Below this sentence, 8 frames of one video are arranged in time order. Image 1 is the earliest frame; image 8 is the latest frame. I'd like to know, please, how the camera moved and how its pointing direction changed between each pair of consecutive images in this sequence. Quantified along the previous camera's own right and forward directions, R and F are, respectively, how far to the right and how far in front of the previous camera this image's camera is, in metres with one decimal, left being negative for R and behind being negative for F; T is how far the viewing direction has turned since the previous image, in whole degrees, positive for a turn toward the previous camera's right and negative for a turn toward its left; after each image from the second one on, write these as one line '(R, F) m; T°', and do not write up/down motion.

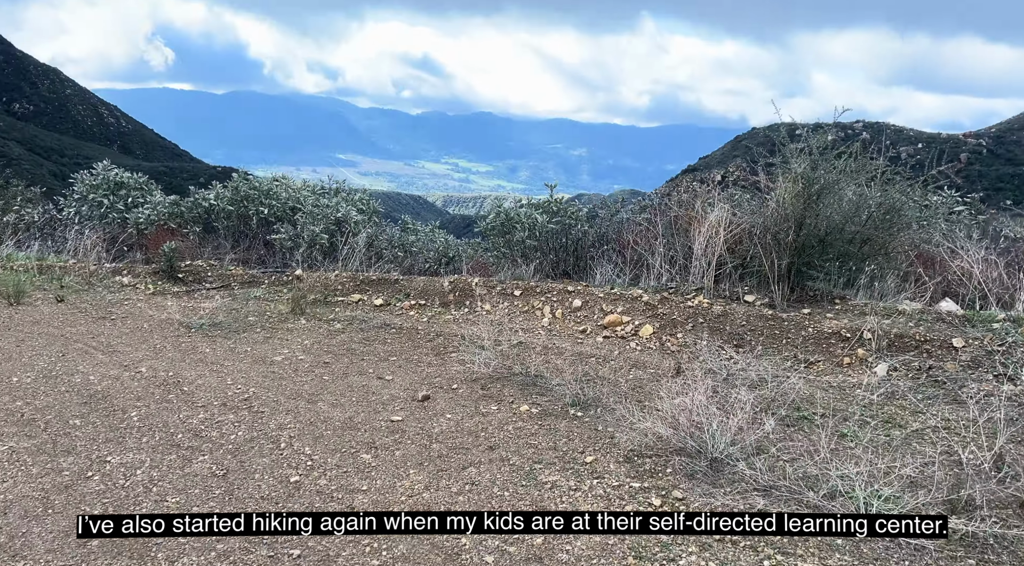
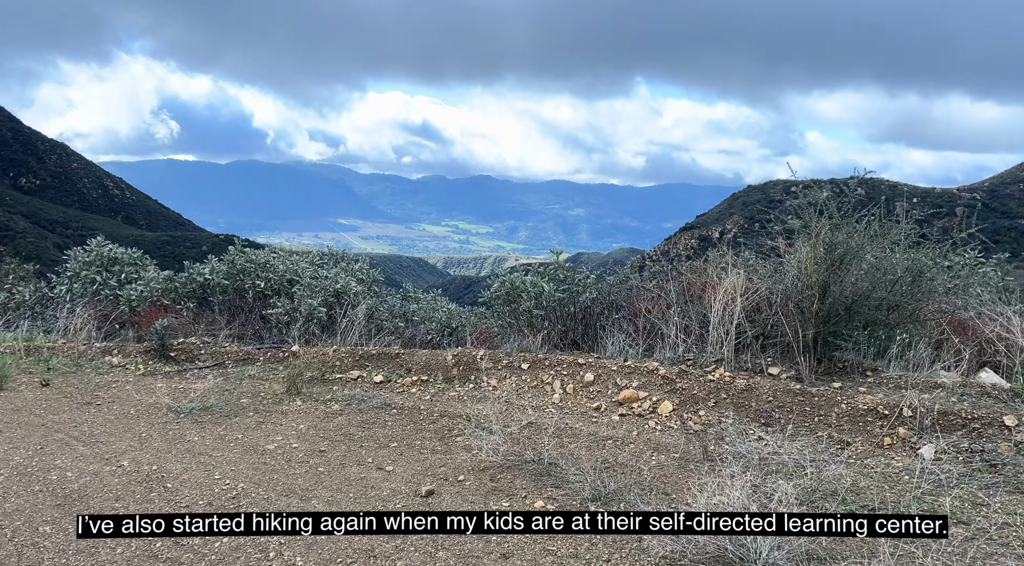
(0.0, +0.4) m; 0°
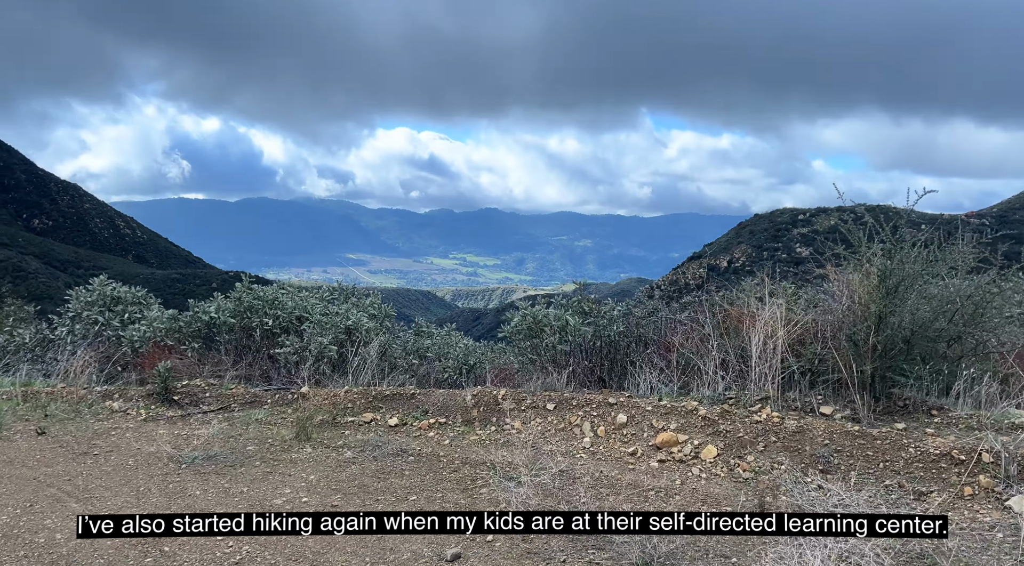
(-0.1, +0.5) m; -1°
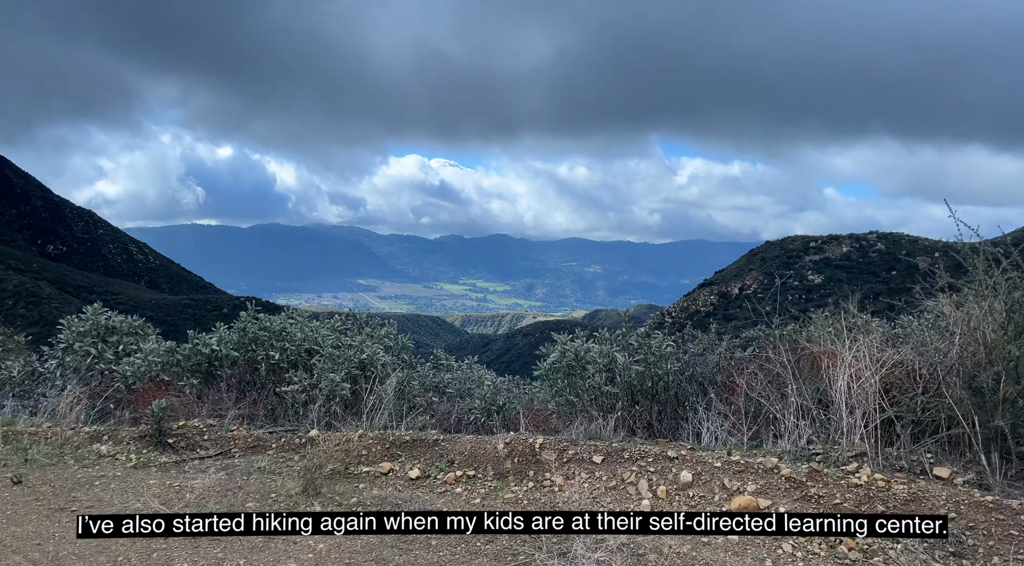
(-0.3, +1.0) m; -1°
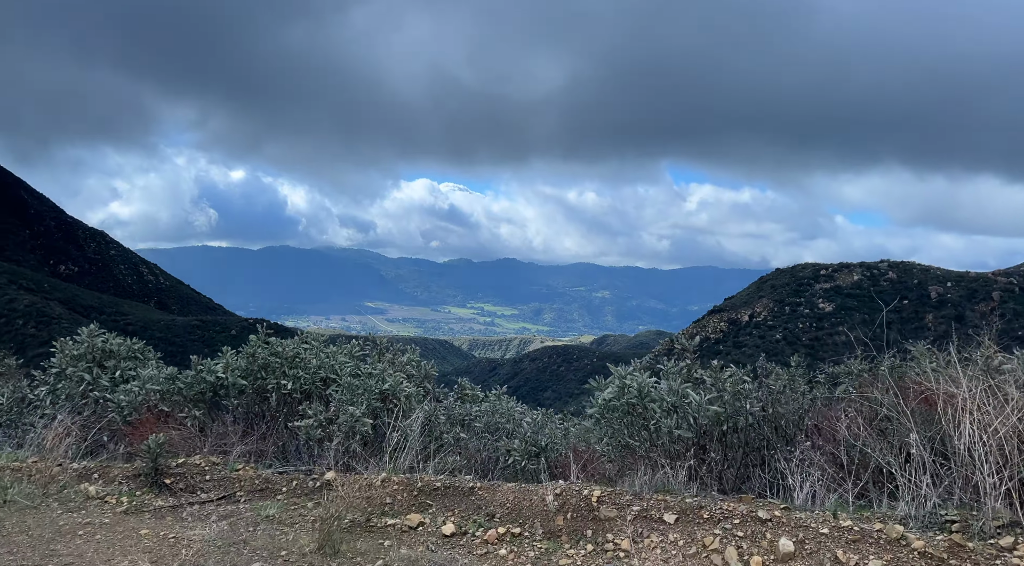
(-0.4, +1.0) m; -1°
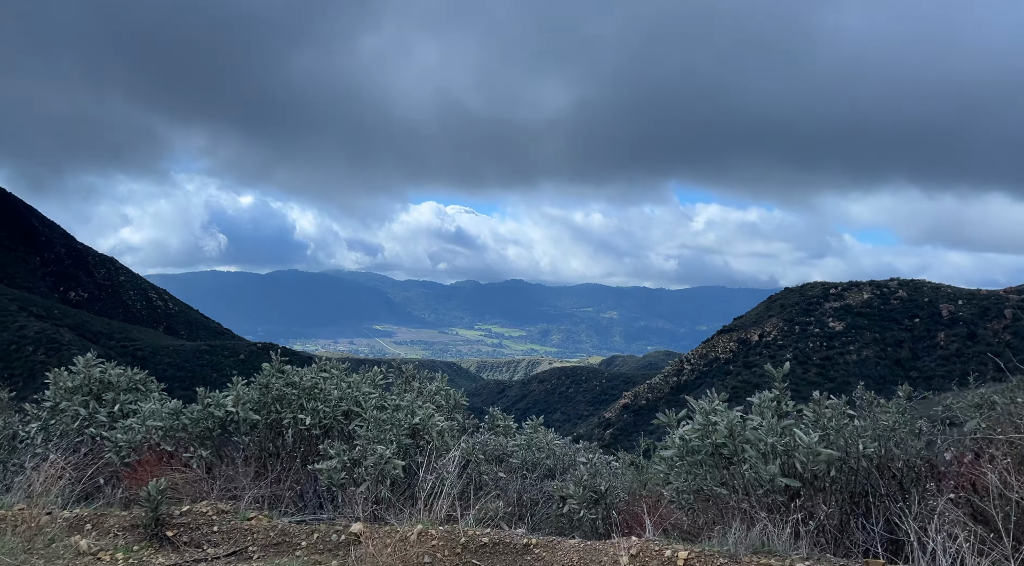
(-0.4, +0.9) m; -1°
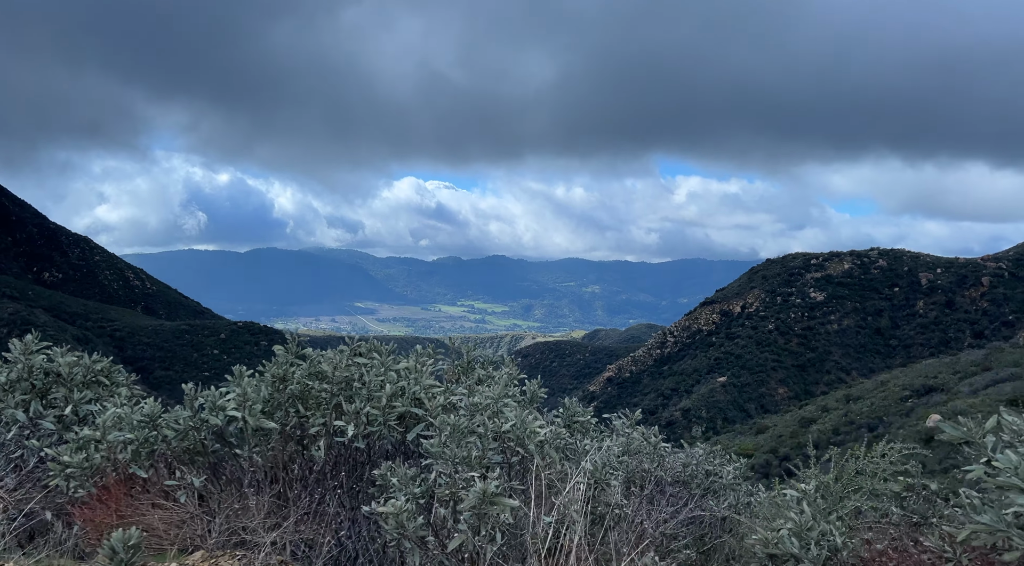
(-1.0, +2.4) m; +1°
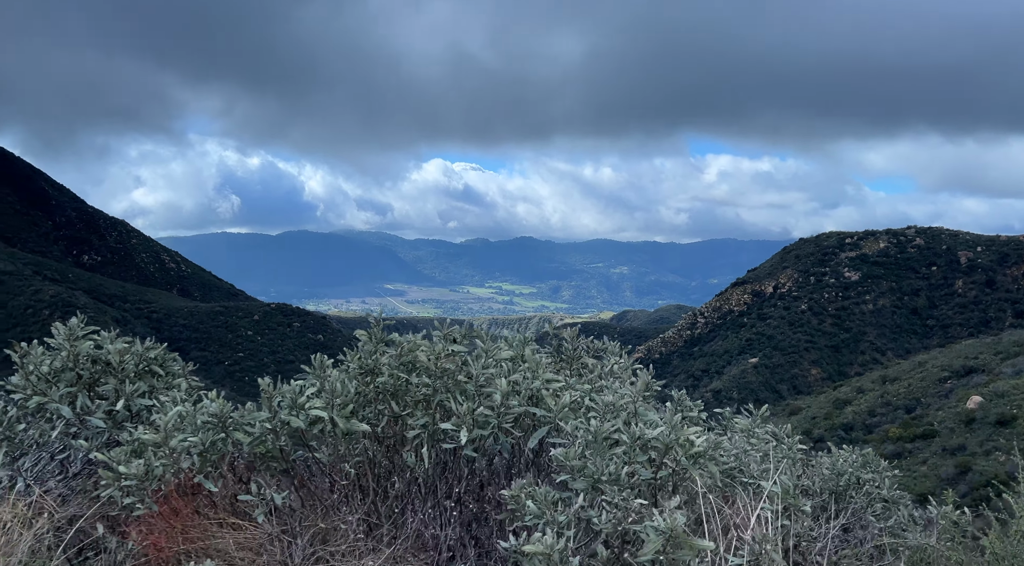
(-0.6, +1.0) m; -2°
